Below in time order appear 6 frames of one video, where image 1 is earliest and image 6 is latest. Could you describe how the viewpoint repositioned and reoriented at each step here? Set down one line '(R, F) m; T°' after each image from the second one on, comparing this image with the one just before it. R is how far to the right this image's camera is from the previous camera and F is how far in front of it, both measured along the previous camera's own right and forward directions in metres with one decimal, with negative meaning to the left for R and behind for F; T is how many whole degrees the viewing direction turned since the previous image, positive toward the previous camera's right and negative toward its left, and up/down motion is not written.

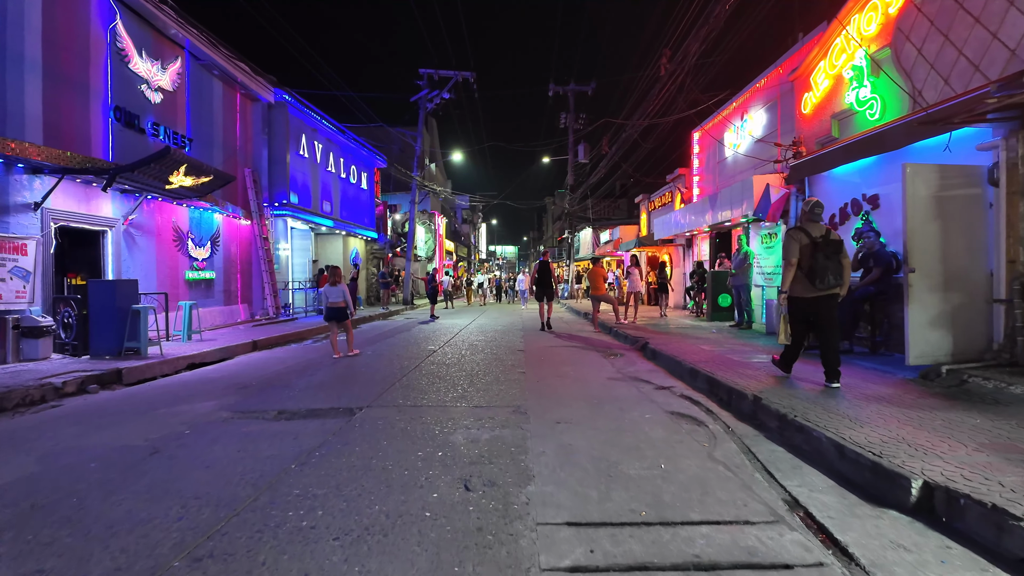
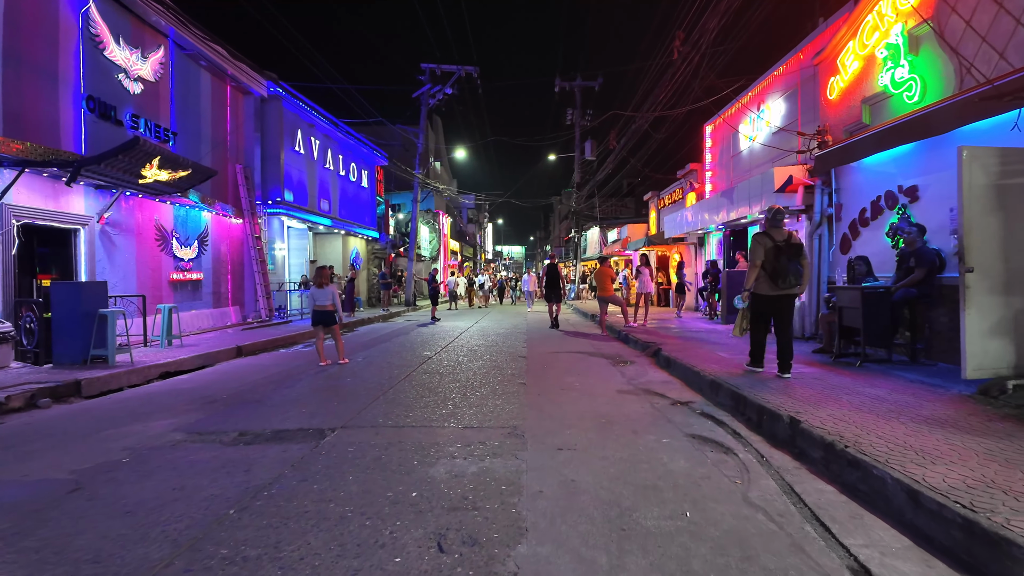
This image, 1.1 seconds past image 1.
(+0.1, +0.8) m; -1°
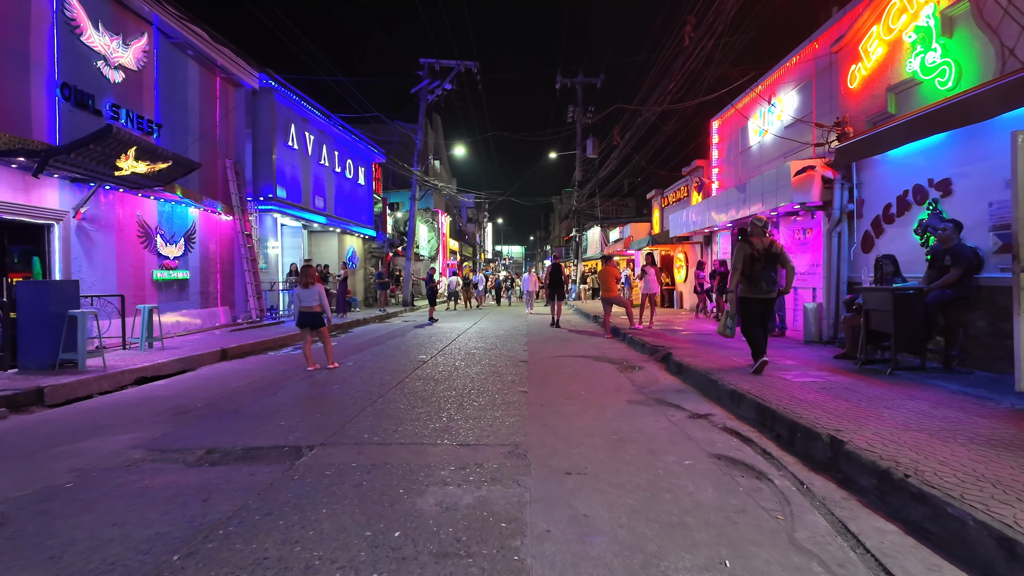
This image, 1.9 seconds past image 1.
(0.0, +0.6) m; 0°
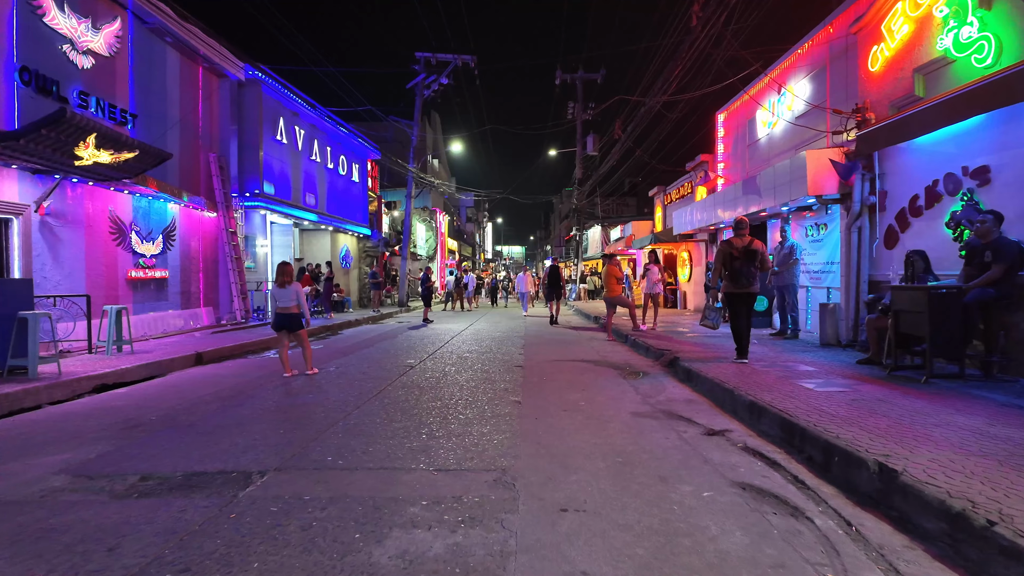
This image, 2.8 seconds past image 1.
(+0.1, +0.7) m; 0°
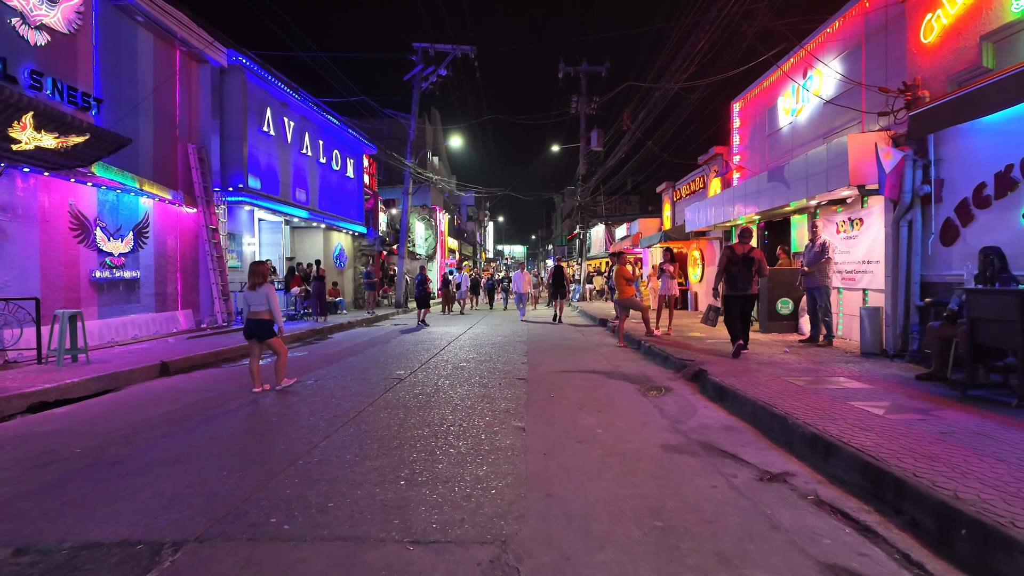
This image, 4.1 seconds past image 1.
(0.0, +1.0) m; 0°
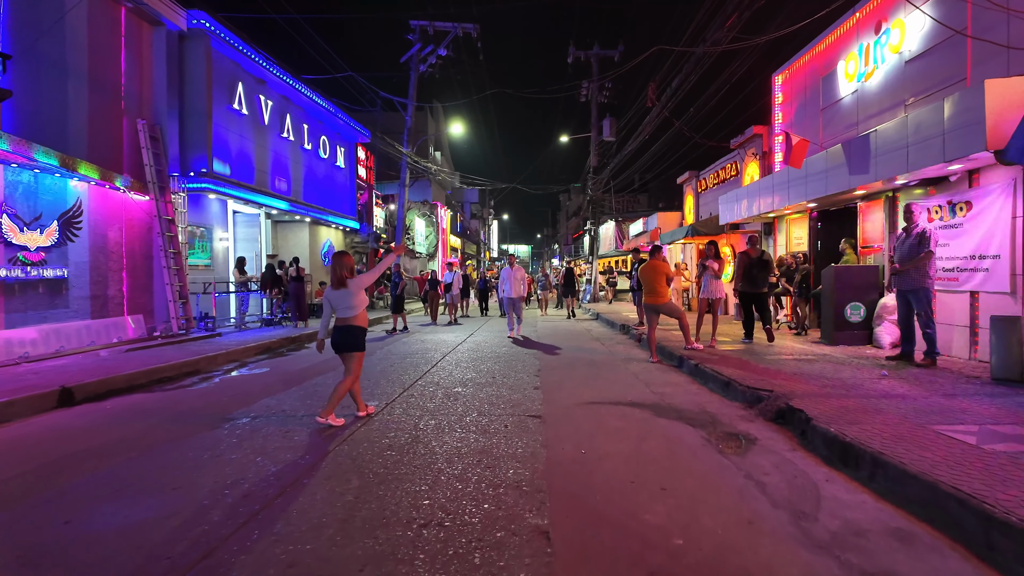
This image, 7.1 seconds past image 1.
(-0.1, +2.1) m; 0°
